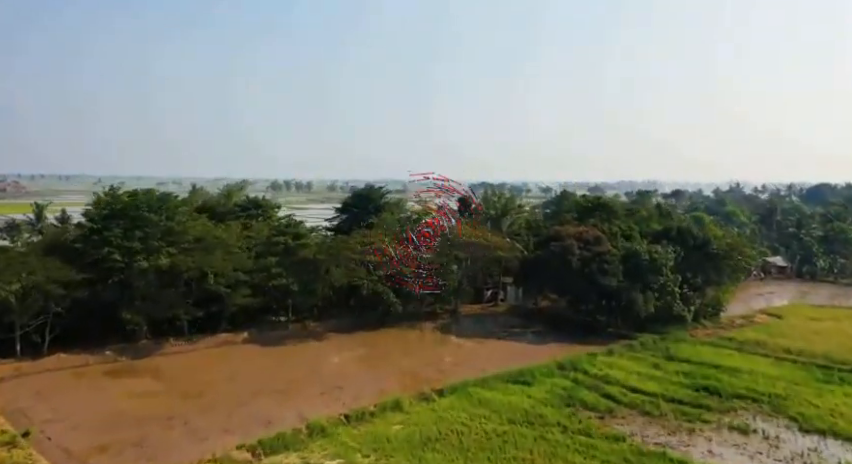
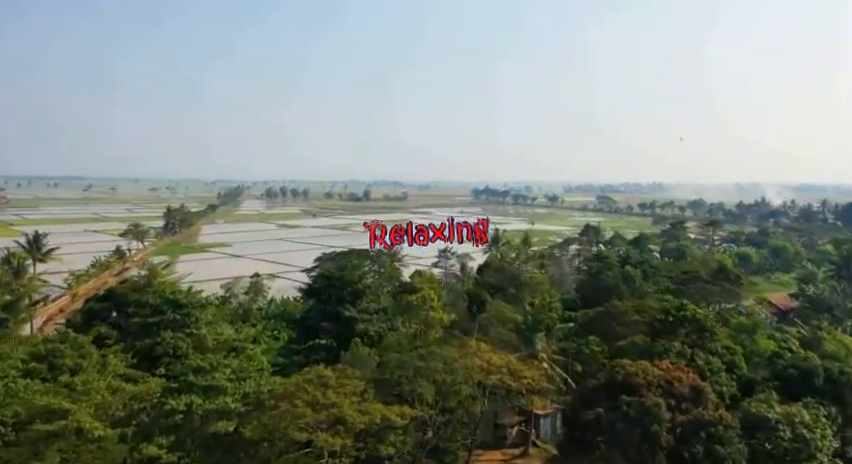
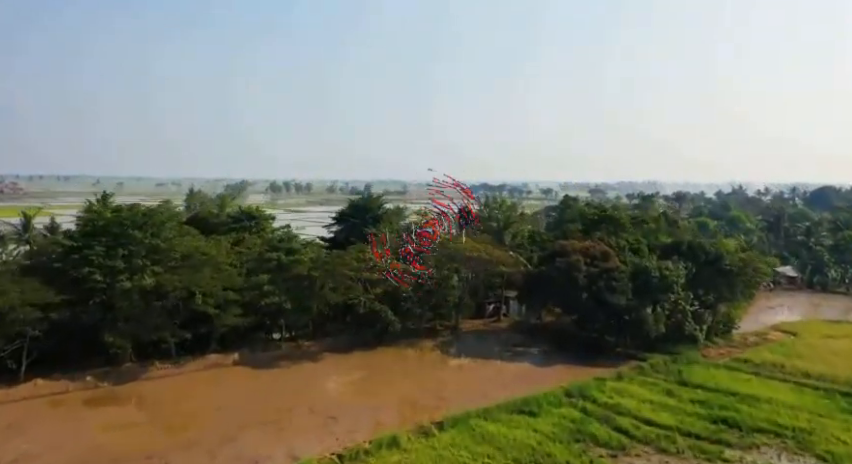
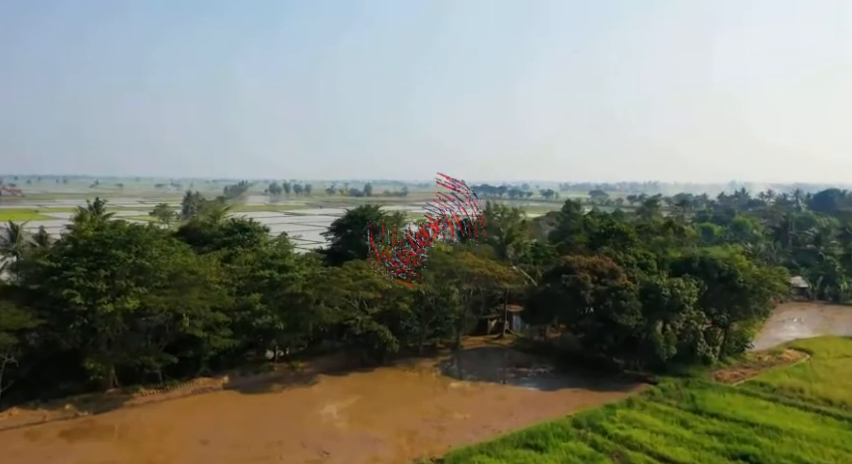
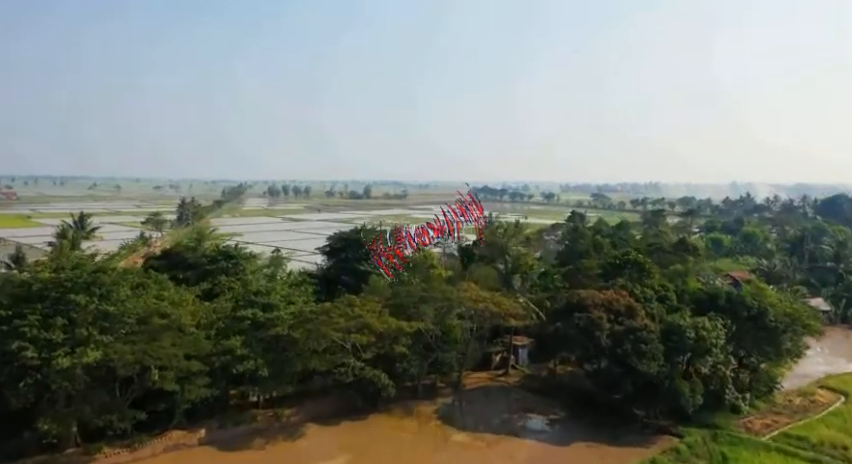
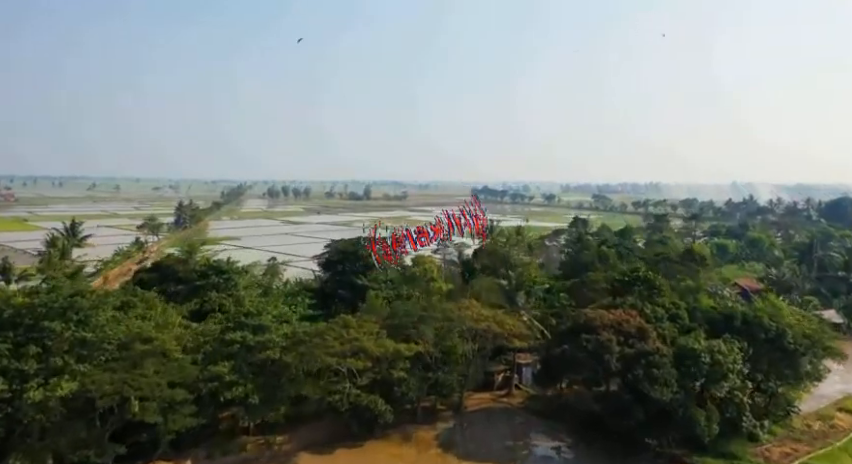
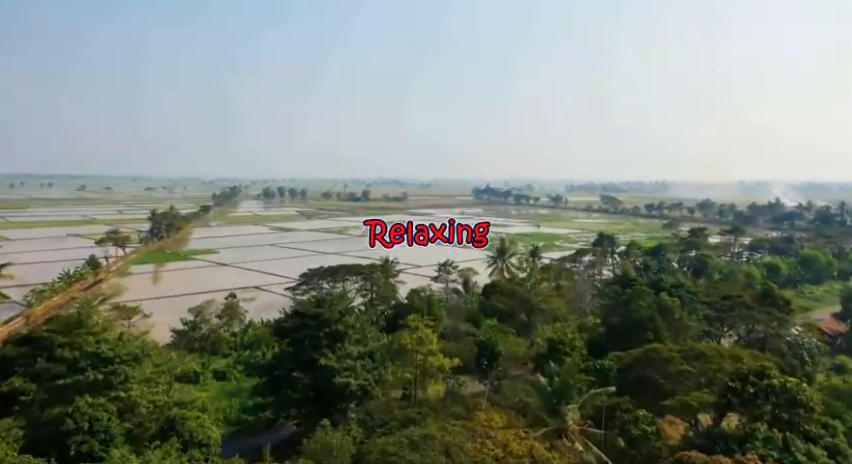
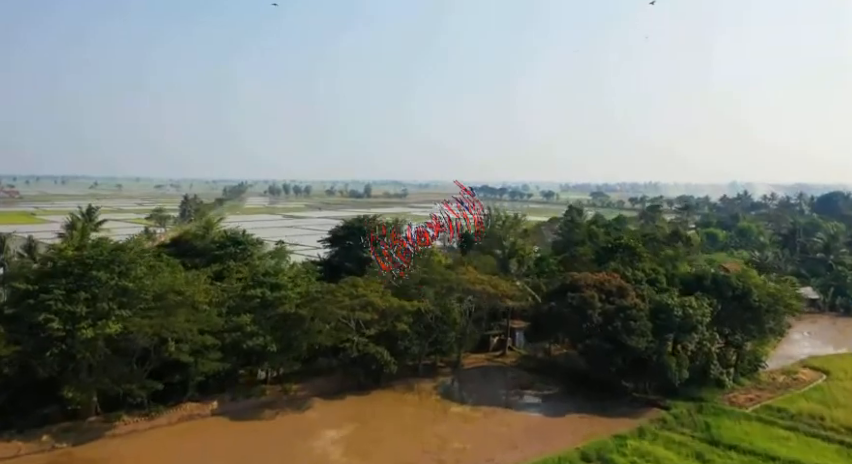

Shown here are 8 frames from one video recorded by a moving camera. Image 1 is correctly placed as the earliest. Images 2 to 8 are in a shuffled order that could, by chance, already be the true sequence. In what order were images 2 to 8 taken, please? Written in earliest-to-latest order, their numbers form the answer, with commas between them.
3, 4, 8, 5, 6, 2, 7
